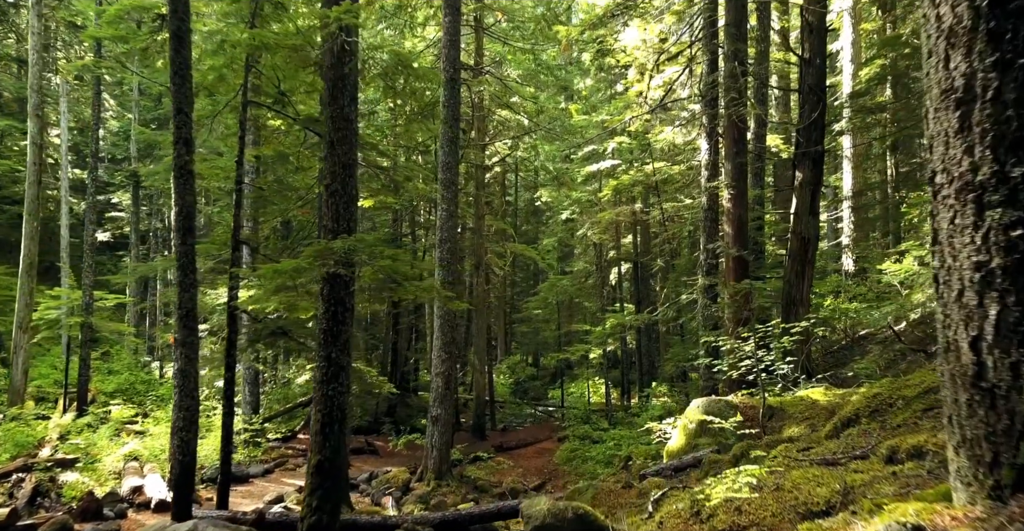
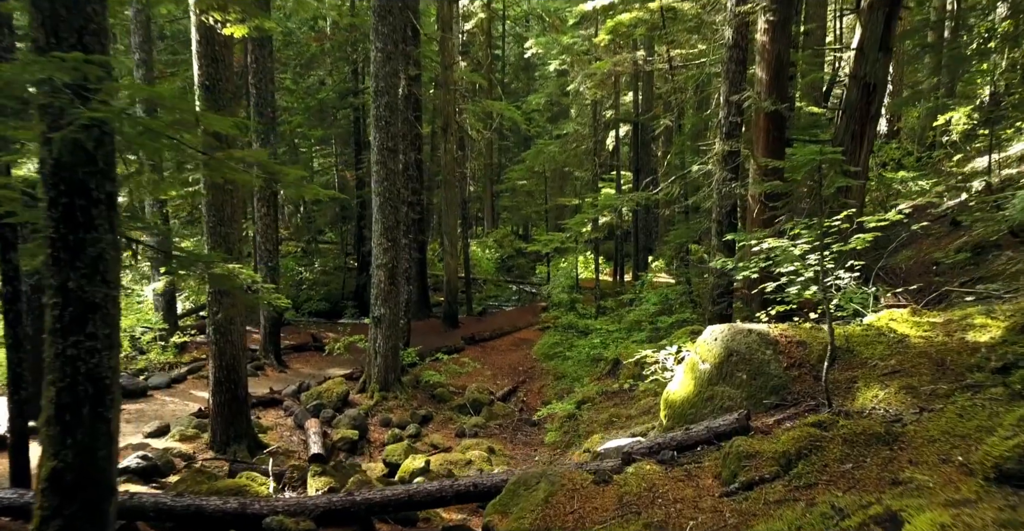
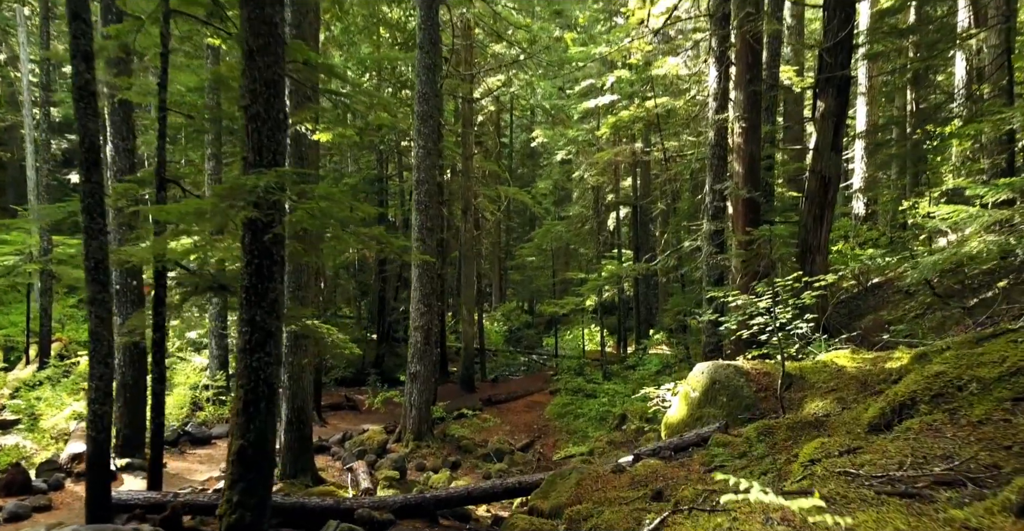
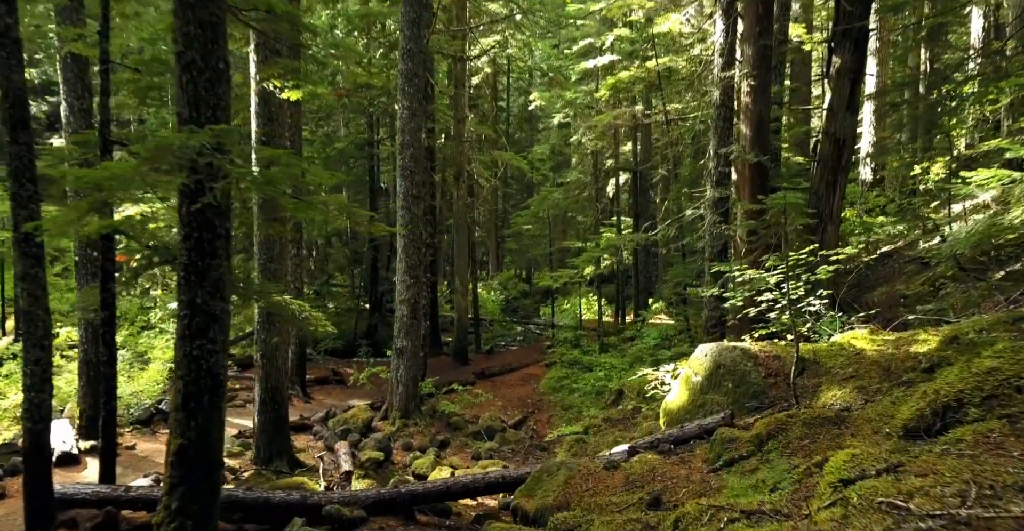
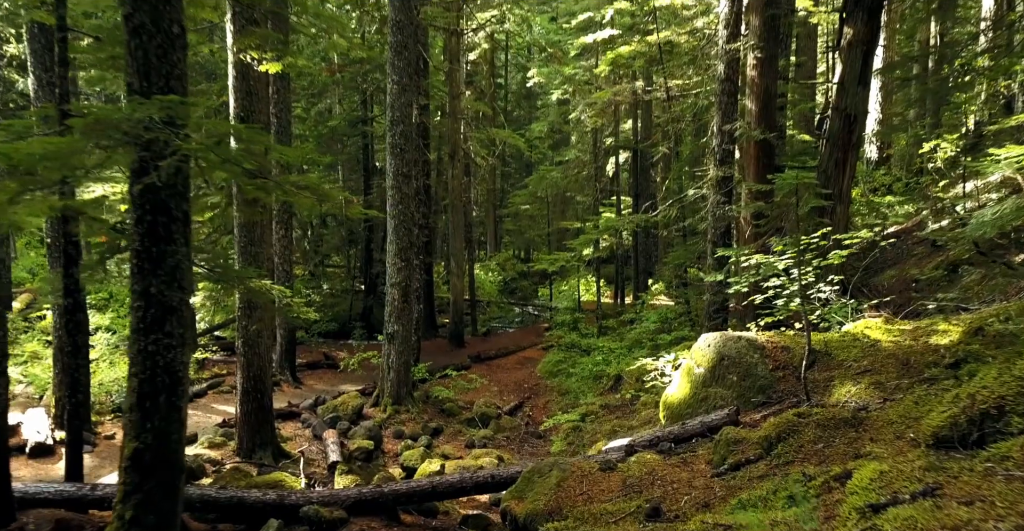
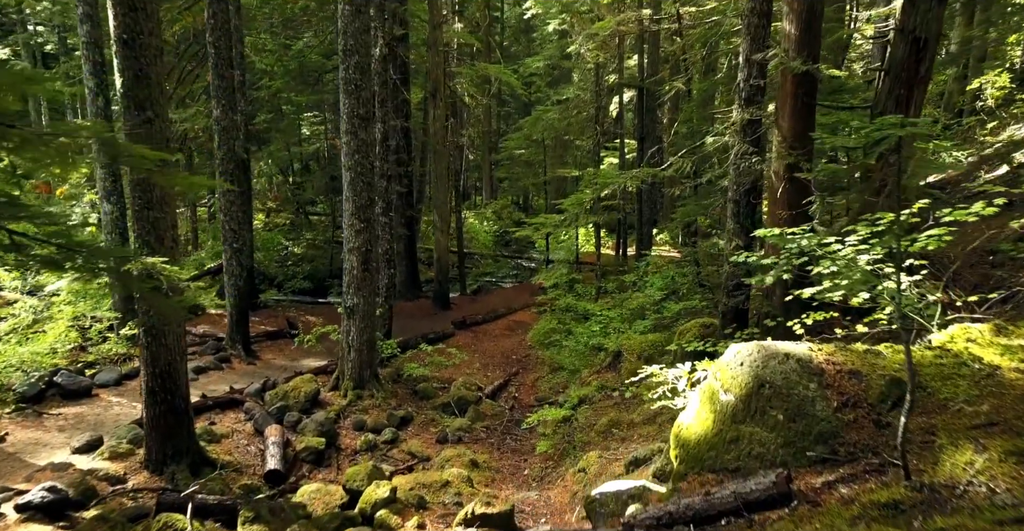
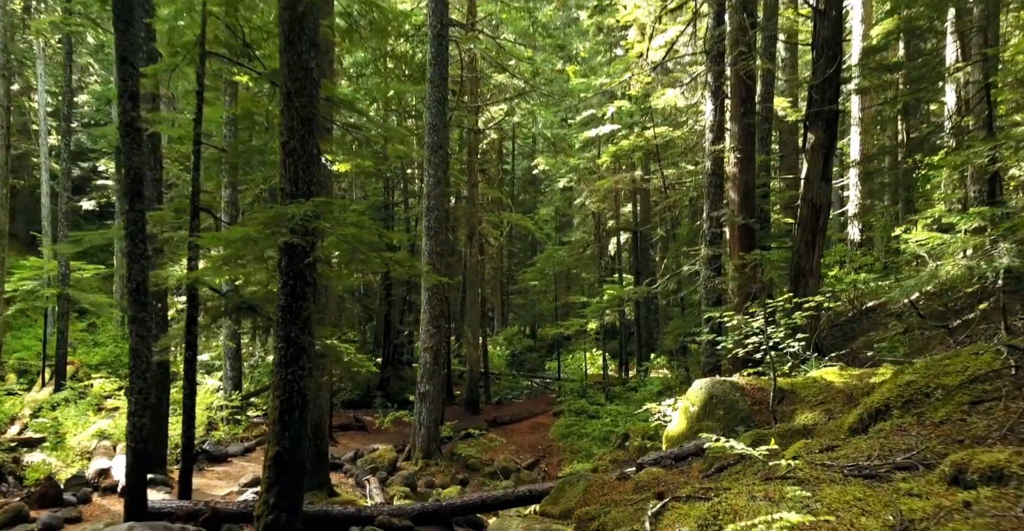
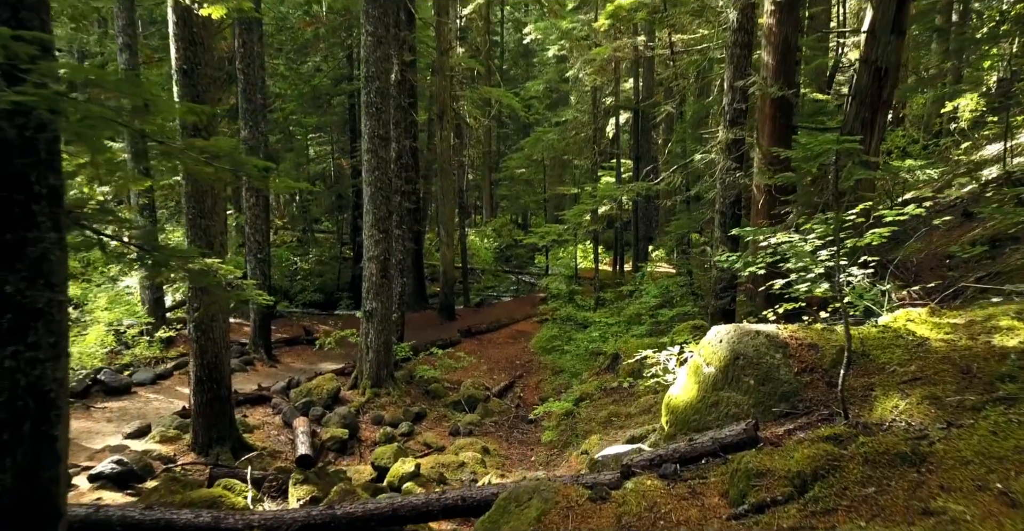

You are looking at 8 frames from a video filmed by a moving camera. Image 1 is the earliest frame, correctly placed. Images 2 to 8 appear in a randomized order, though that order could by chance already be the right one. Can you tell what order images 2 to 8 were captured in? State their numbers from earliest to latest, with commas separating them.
7, 3, 4, 5, 2, 8, 6
